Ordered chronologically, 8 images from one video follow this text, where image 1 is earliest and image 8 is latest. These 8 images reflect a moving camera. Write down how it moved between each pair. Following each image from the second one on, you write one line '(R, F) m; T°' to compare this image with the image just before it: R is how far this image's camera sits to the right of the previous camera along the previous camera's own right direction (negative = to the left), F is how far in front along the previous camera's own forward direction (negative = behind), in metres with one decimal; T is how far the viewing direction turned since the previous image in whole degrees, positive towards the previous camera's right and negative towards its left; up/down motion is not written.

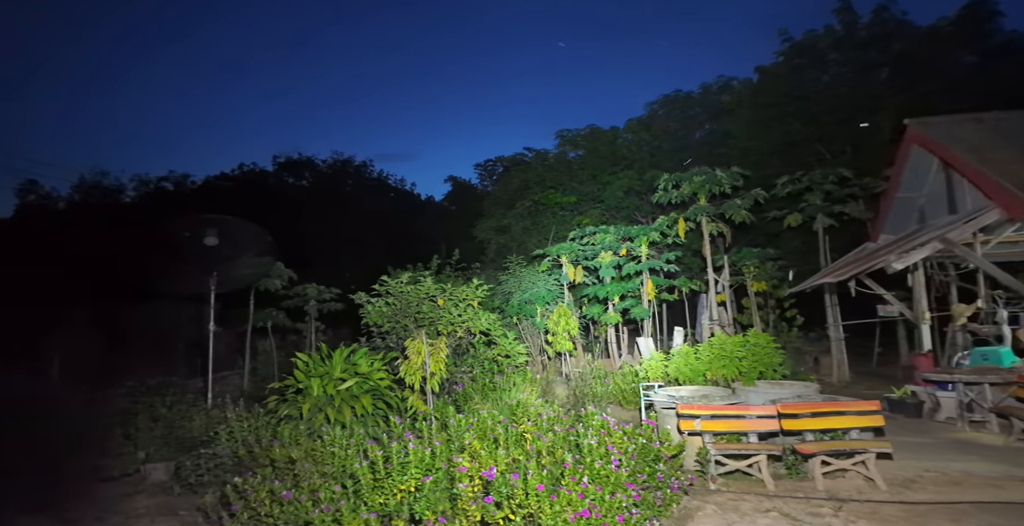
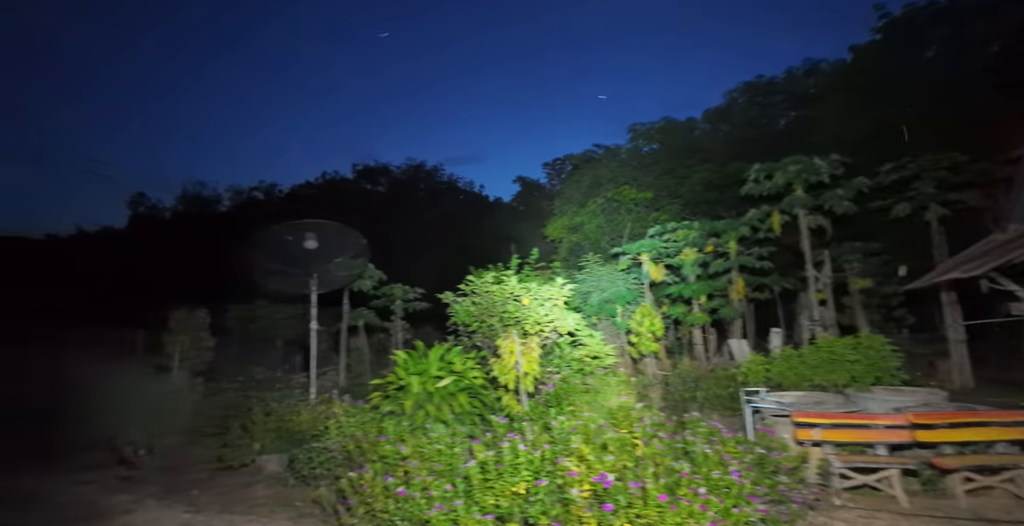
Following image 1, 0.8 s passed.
(-0.3, +0.1) m; -7°
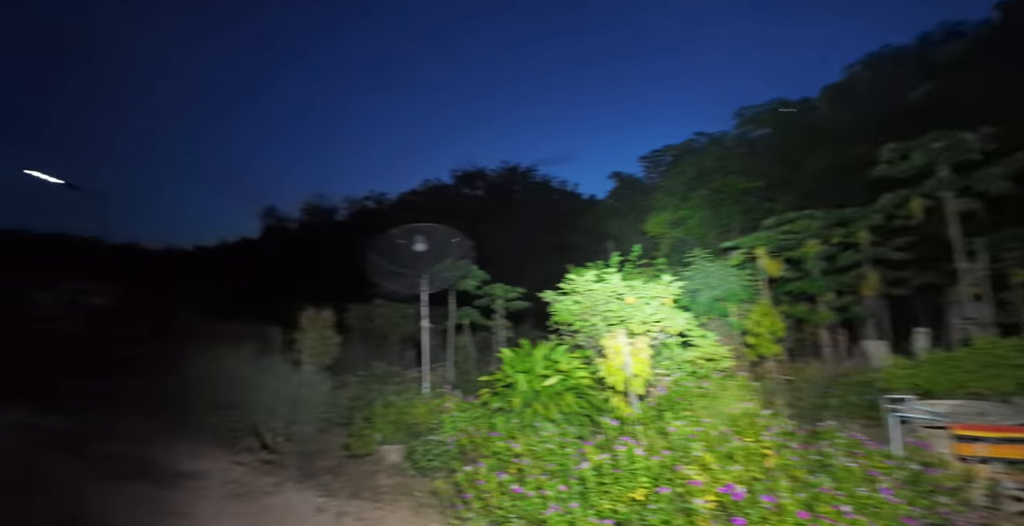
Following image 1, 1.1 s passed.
(-0.1, 0.0) m; -11°
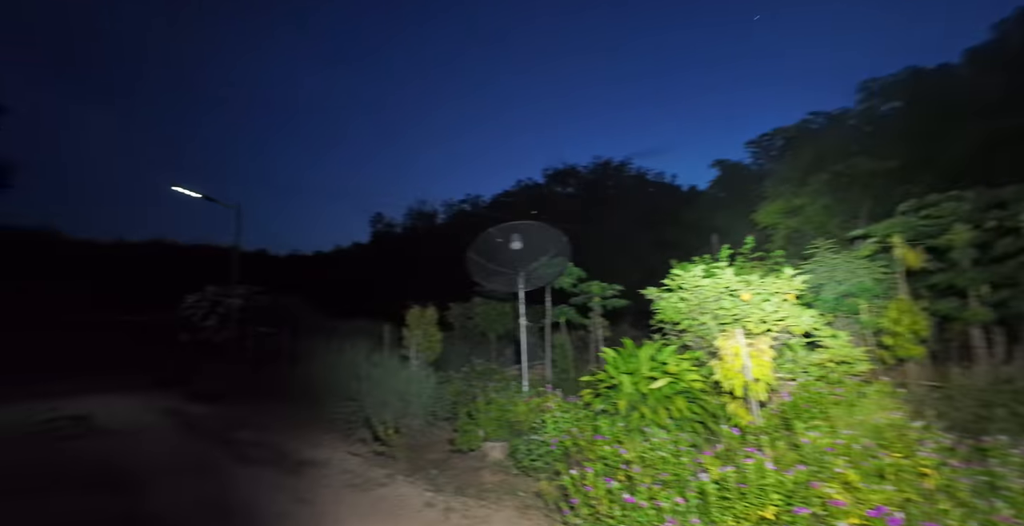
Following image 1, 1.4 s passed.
(-0.1, +0.1) m; -11°
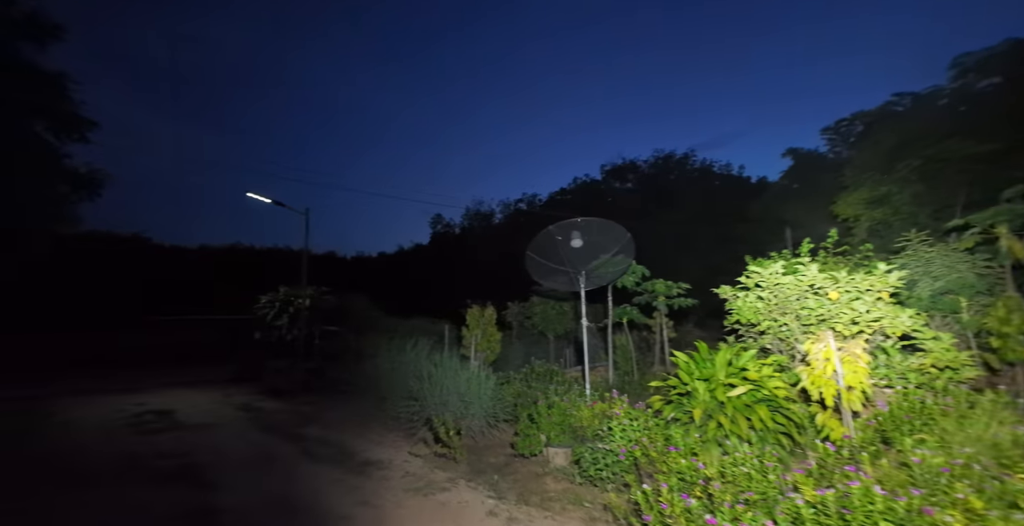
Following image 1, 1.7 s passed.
(0.0, +0.2) m; -7°
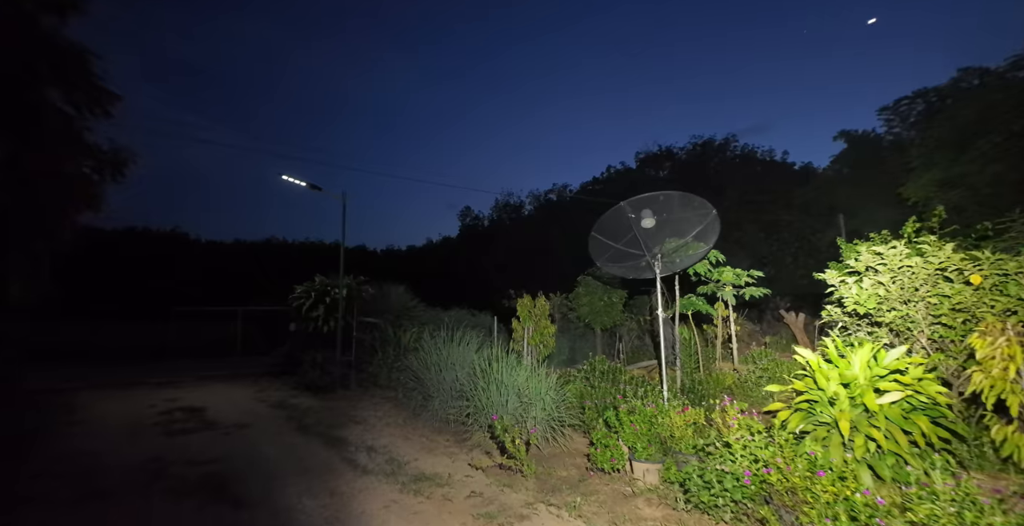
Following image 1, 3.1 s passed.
(-0.4, +0.8) m; -3°
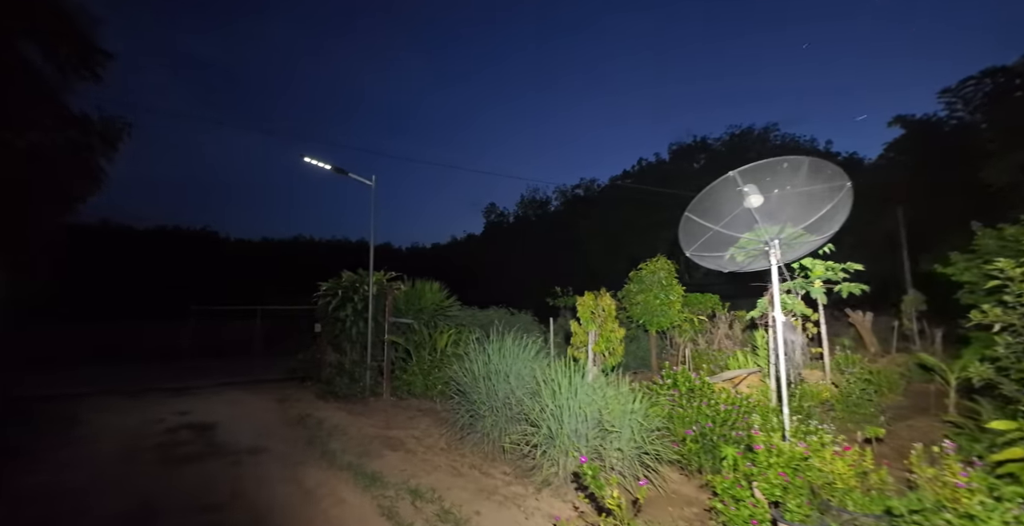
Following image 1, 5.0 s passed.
(-0.5, +1.1) m; -3°
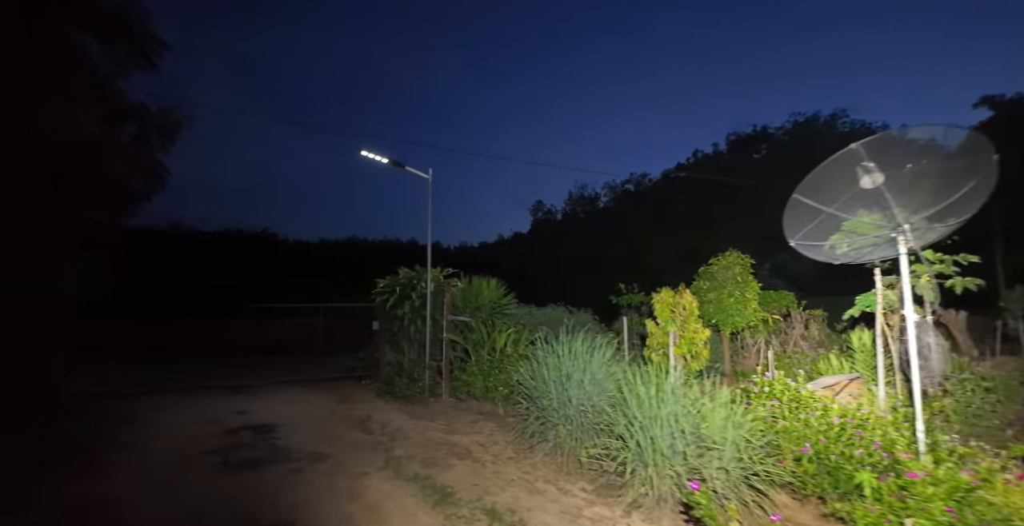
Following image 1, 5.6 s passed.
(-0.3, +0.4) m; -6°
